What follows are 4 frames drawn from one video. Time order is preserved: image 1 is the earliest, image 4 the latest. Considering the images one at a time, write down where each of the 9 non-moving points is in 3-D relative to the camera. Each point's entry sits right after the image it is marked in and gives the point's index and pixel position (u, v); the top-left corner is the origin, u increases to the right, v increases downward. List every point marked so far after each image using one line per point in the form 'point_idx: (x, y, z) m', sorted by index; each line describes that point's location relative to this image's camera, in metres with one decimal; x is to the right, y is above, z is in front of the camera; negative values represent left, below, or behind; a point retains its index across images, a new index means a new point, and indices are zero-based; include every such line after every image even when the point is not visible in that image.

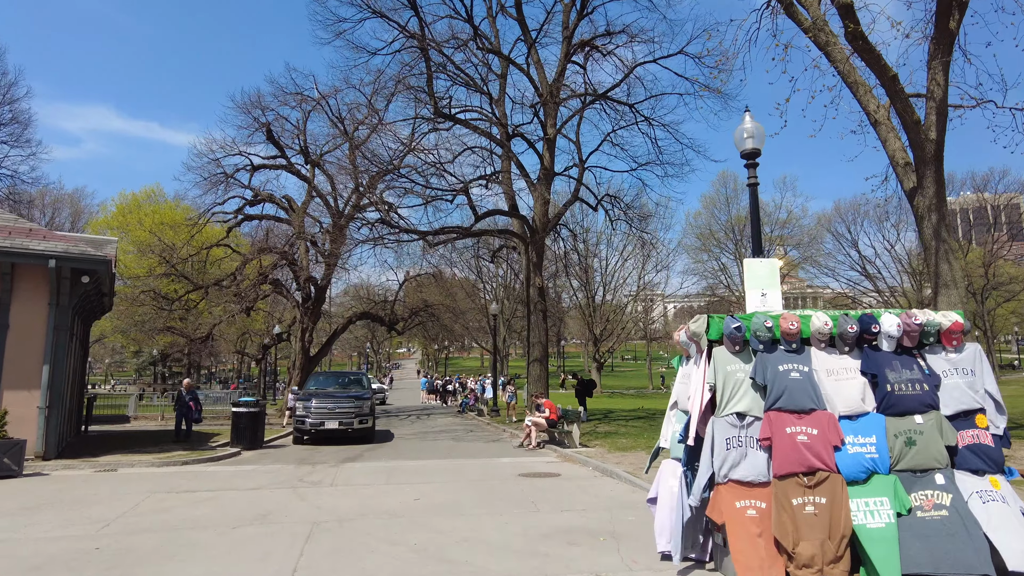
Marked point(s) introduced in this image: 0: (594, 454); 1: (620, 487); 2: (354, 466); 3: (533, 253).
0: (+1.5, -3.0, +11.2) m
1: (+1.4, -2.6, +8.0) m
2: (-2.7, -3.0, +10.5) m
3: (+0.6, +1.0, +18.4) m
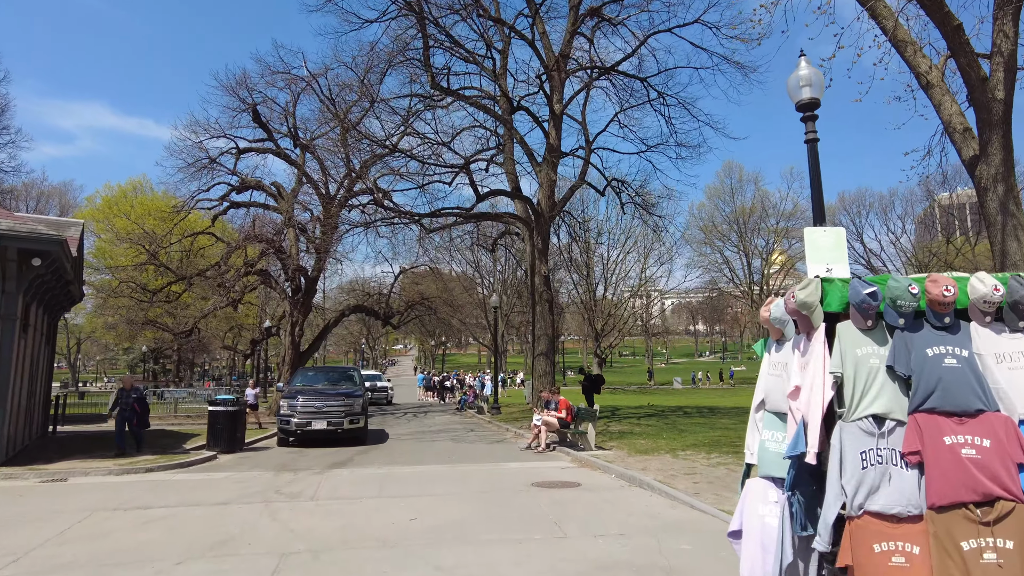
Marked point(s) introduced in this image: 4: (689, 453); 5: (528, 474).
0: (+1.6, -2.7, +9.9) m
1: (+1.5, -2.3, +6.7) m
2: (-2.5, -2.8, +9.3) m
3: (+0.7, +1.4, +17.1) m
4: (+3.0, -2.8, +10.5) m
5: (+0.2, -2.6, +8.7) m
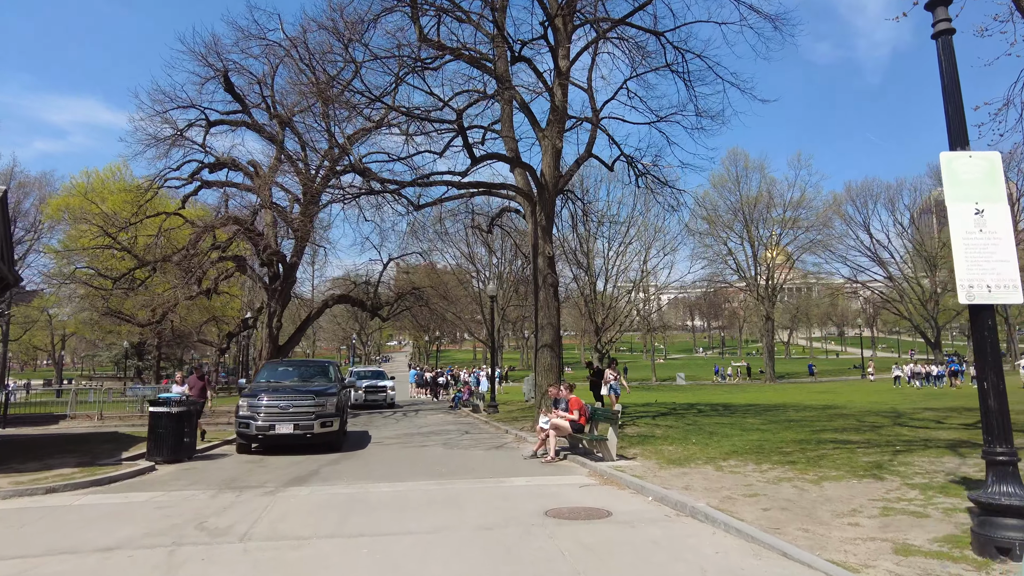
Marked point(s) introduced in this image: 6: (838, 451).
0: (+1.7, -2.3, +7.9) m
1: (+1.6, -2.0, +4.7) m
2: (-2.5, -2.4, +7.2) m
3: (+0.7, +1.8, +15.1) m
4: (+3.0, -2.4, +8.5) m
5: (+0.3, -2.2, +6.7) m
6: (+4.9, -2.5, +9.4) m
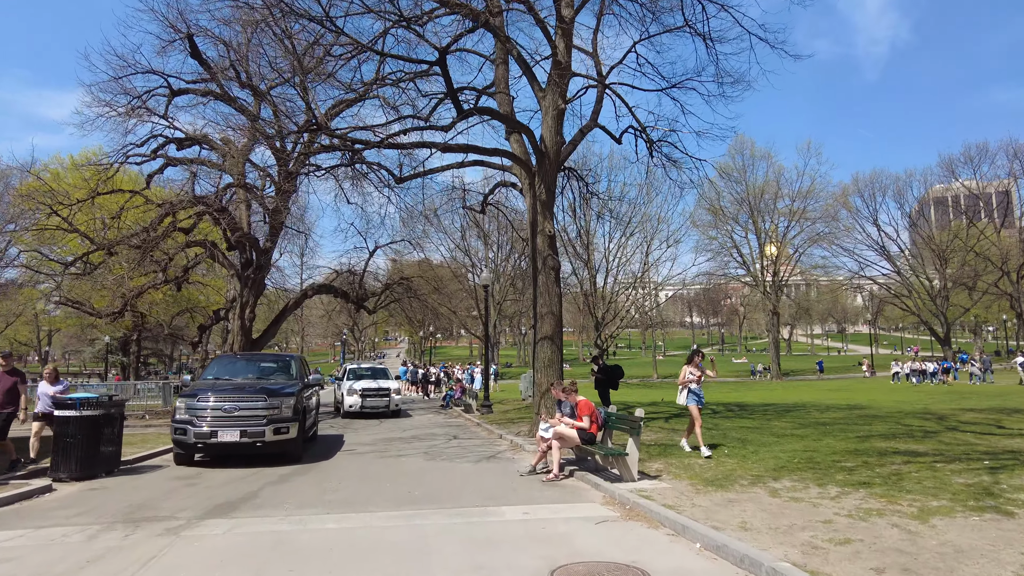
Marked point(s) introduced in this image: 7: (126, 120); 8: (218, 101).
0: (+1.6, -2.0, +6.0) m
1: (+1.6, -1.7, +2.8) m
2: (-2.5, -2.1, +5.3) m
3: (+0.6, +2.1, +13.2) m
4: (+3.0, -2.1, +6.6) m
5: (+0.2, -1.9, +4.8) m
6: (+4.9, -2.2, +7.5) m
7: (-11.6, +5.0, +18.8) m
8: (-9.2, +5.8, +19.5) m
